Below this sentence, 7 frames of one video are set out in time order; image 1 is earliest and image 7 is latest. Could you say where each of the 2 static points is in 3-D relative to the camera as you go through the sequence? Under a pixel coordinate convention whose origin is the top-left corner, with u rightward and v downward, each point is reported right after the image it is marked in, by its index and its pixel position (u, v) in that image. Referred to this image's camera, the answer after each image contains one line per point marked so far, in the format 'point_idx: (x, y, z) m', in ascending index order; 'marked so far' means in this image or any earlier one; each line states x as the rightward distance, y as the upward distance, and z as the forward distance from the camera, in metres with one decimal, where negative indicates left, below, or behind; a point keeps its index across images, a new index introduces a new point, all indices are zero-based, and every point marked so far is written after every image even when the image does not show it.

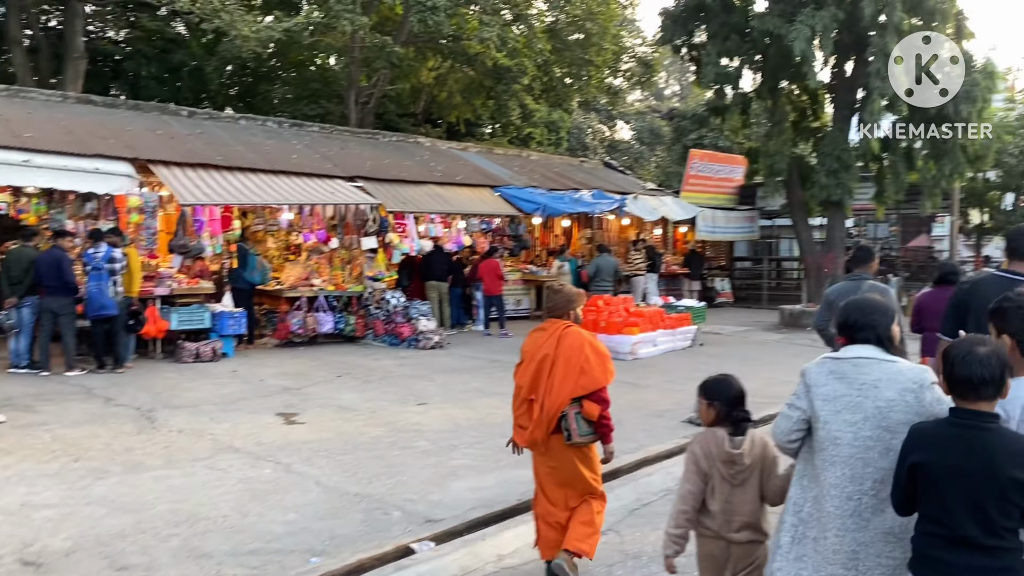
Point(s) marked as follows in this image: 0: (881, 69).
0: (+5.5, +3.2, +13.0) m
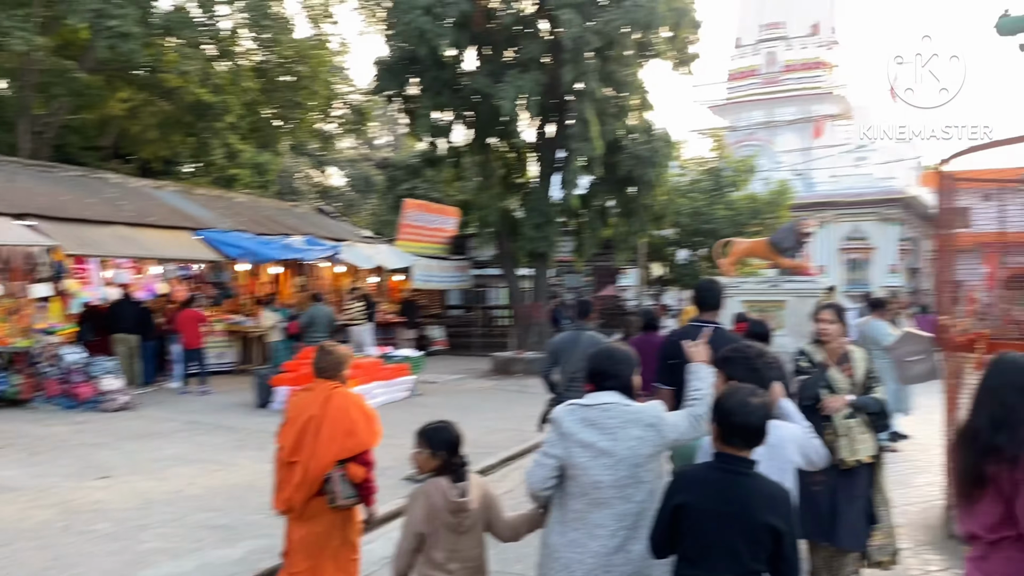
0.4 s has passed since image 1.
0: (+1.1, +2.5, +13.9) m
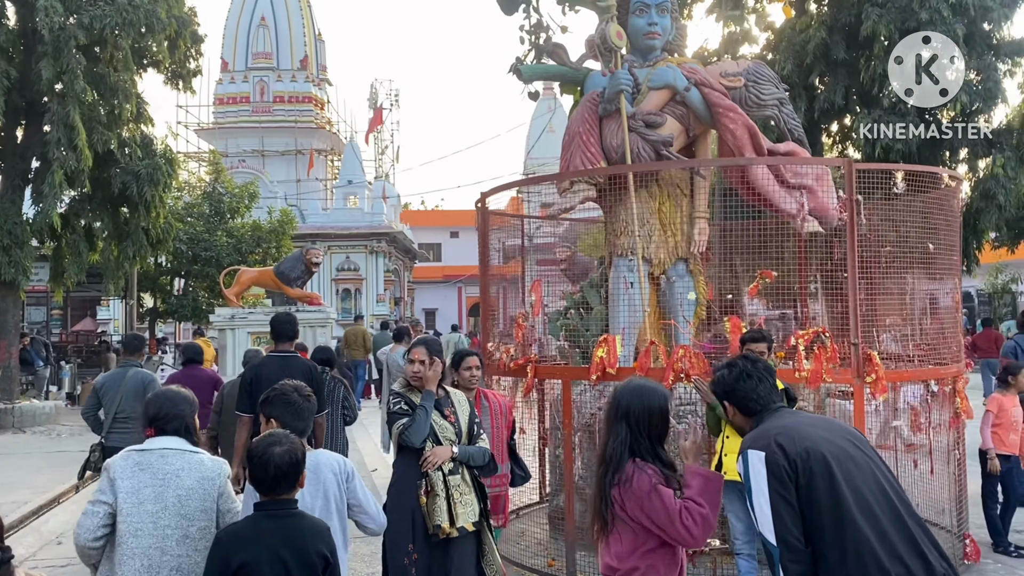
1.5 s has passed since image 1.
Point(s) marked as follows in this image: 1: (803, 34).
0: (-6.2, +2.0, +11.9) m
1: (+4.2, +3.7, +12.8) m
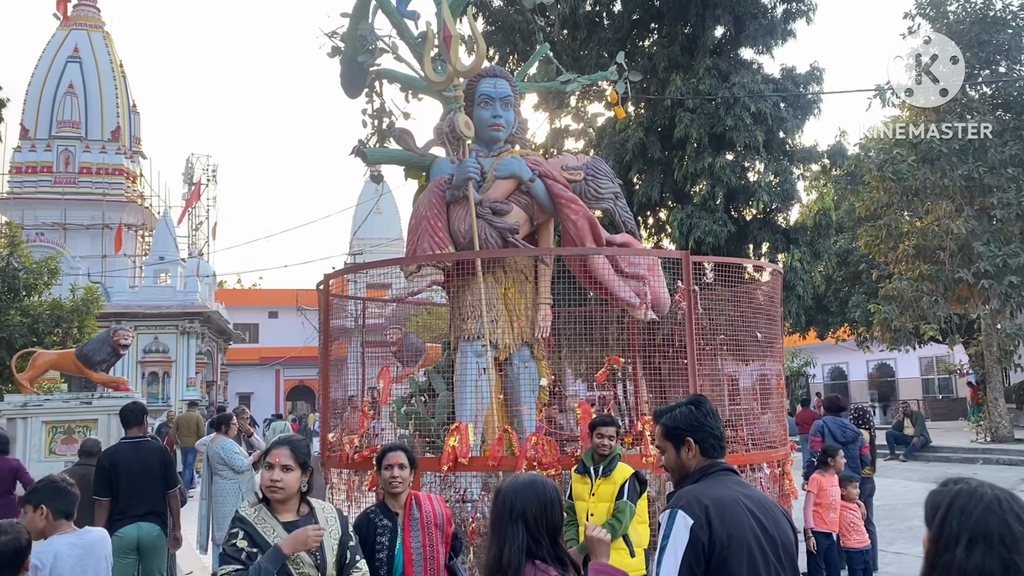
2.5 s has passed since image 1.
0: (-8.3, +1.0, +10.6) m
1: (+1.7, +2.4, +13.6) m
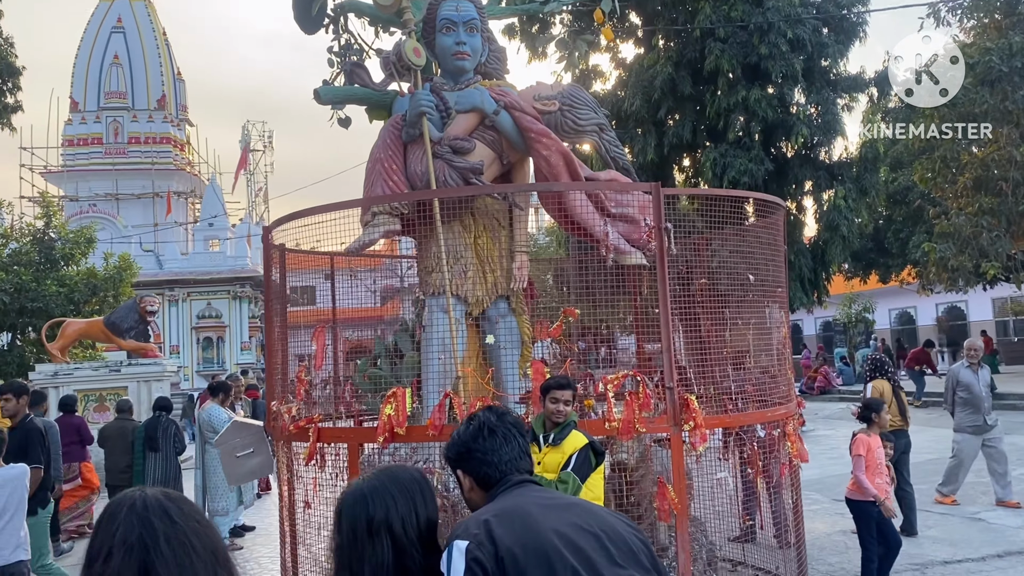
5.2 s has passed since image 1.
0: (-8.1, +1.3, +10.5) m
1: (+2.0, +3.2, +12.7) m
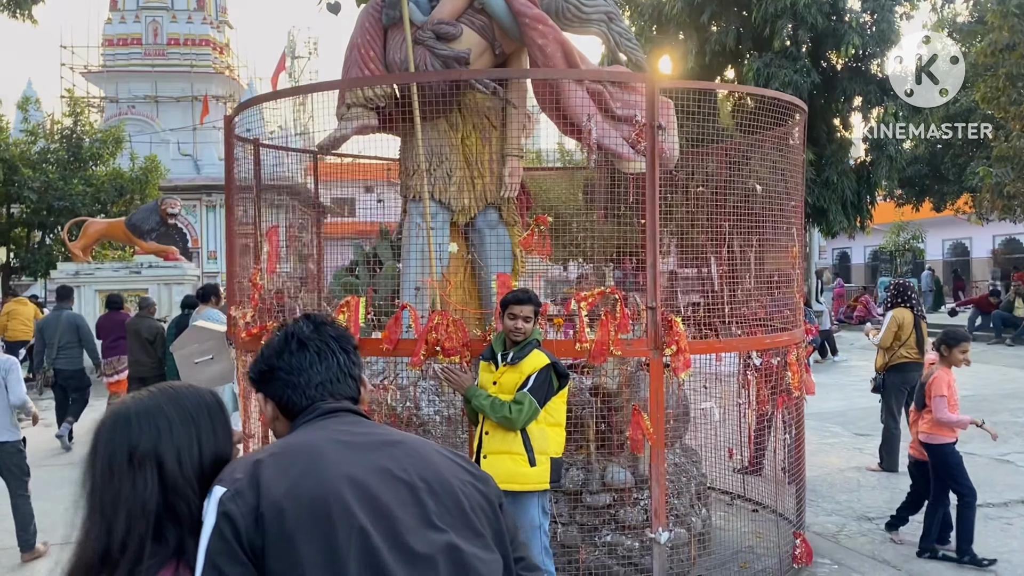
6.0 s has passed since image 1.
0: (-7.8, +2.6, +10.3) m
1: (+2.4, +4.3, +11.8) m
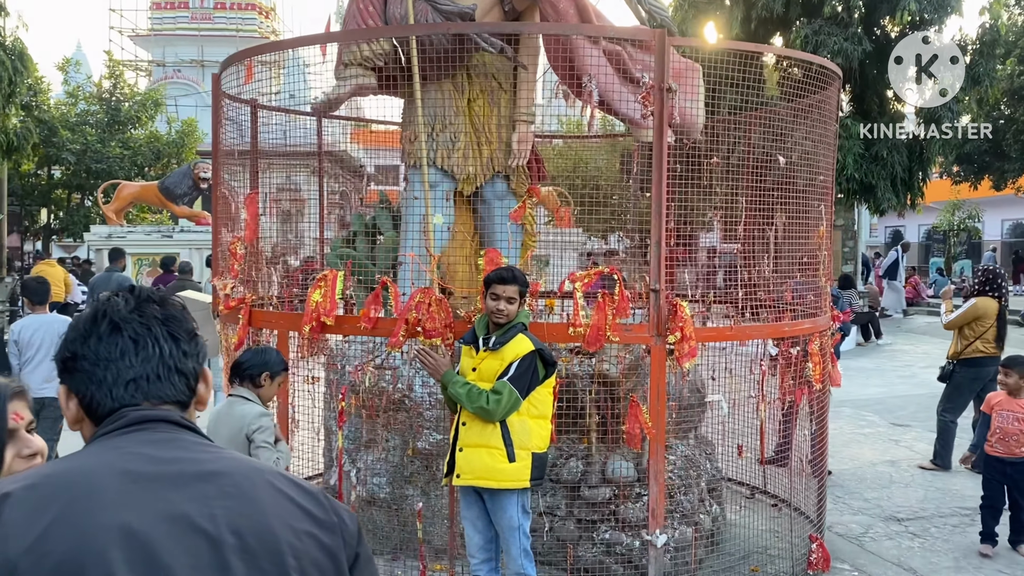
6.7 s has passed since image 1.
0: (-7.5, +3.1, +10.3) m
1: (+2.9, +4.6, +11.2) m
